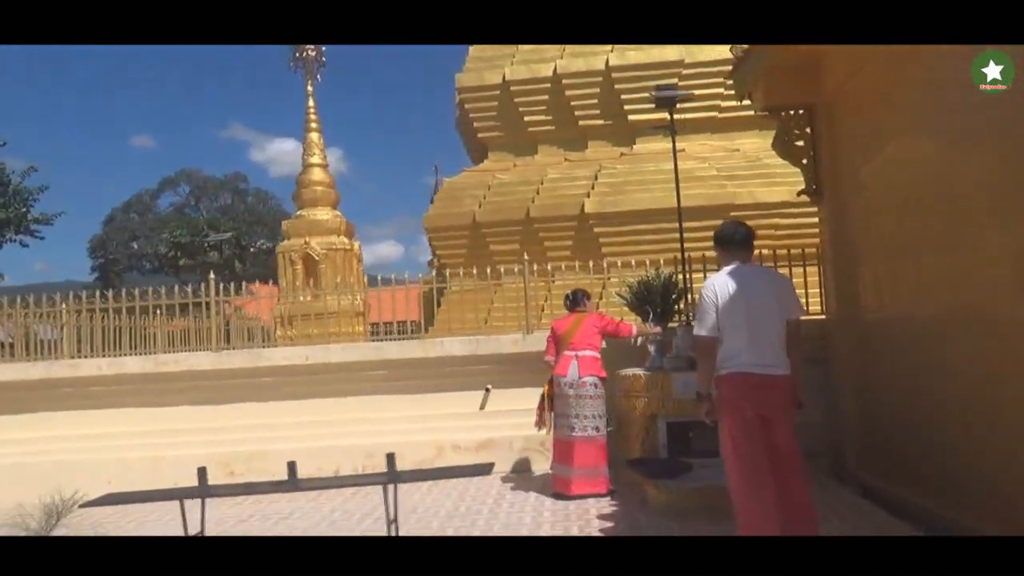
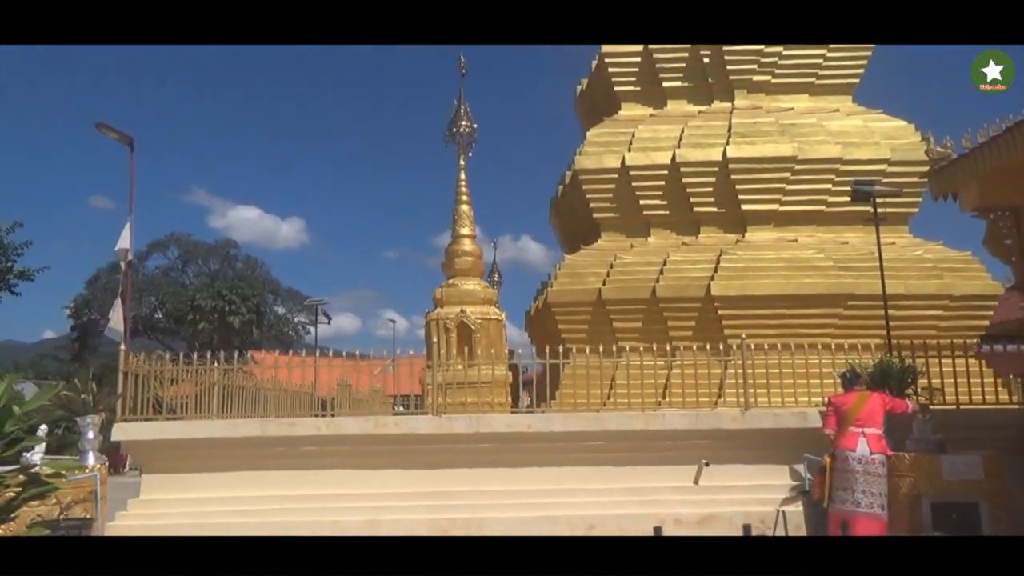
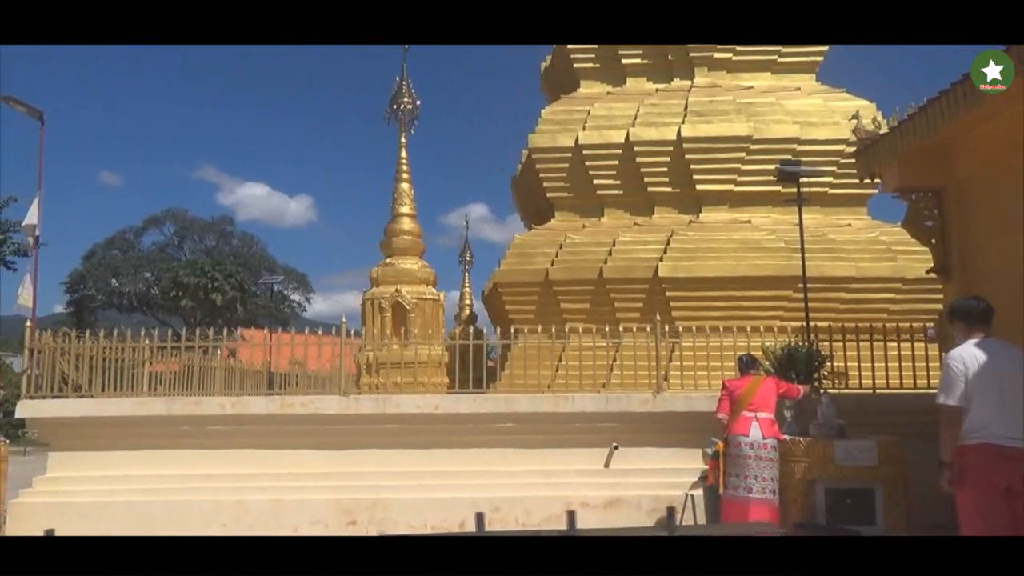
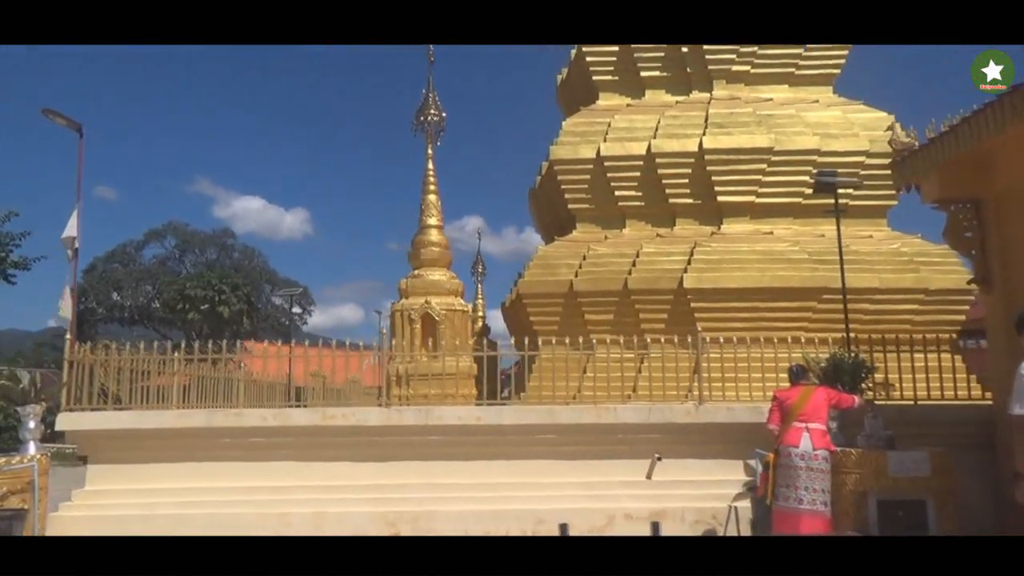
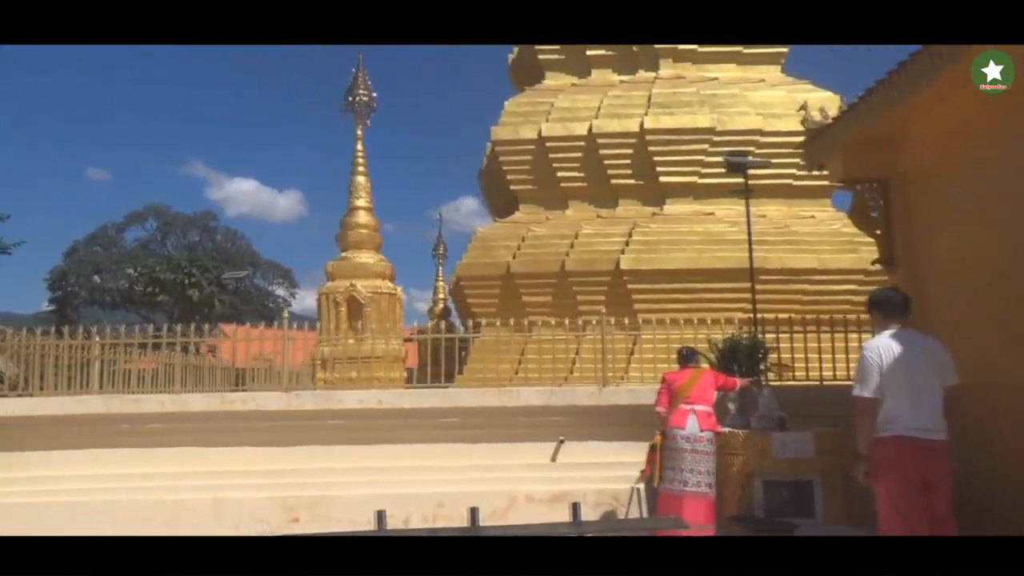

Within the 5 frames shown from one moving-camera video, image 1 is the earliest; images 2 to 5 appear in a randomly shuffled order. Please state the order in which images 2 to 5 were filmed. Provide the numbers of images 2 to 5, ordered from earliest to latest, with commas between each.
5, 3, 4, 2
